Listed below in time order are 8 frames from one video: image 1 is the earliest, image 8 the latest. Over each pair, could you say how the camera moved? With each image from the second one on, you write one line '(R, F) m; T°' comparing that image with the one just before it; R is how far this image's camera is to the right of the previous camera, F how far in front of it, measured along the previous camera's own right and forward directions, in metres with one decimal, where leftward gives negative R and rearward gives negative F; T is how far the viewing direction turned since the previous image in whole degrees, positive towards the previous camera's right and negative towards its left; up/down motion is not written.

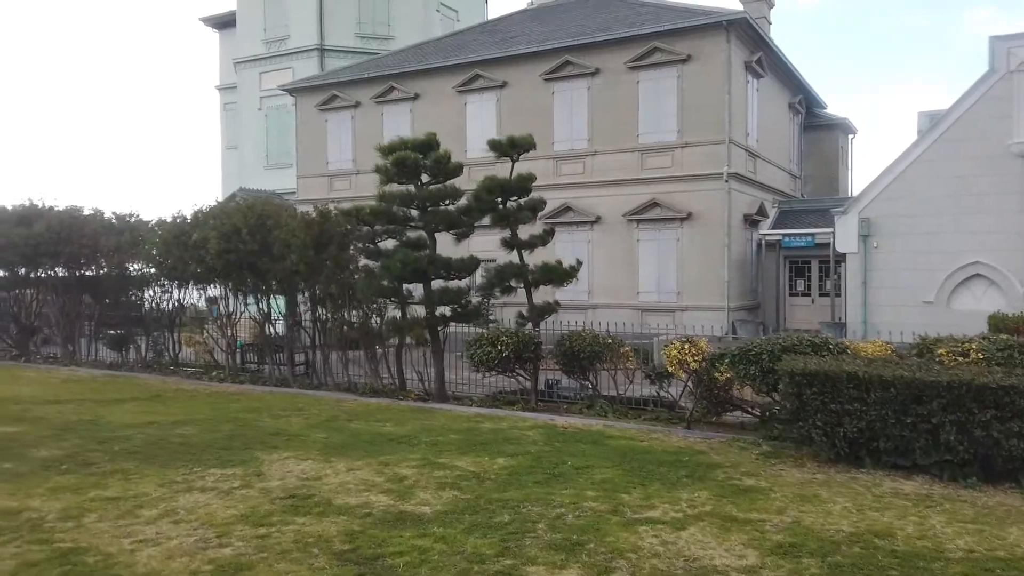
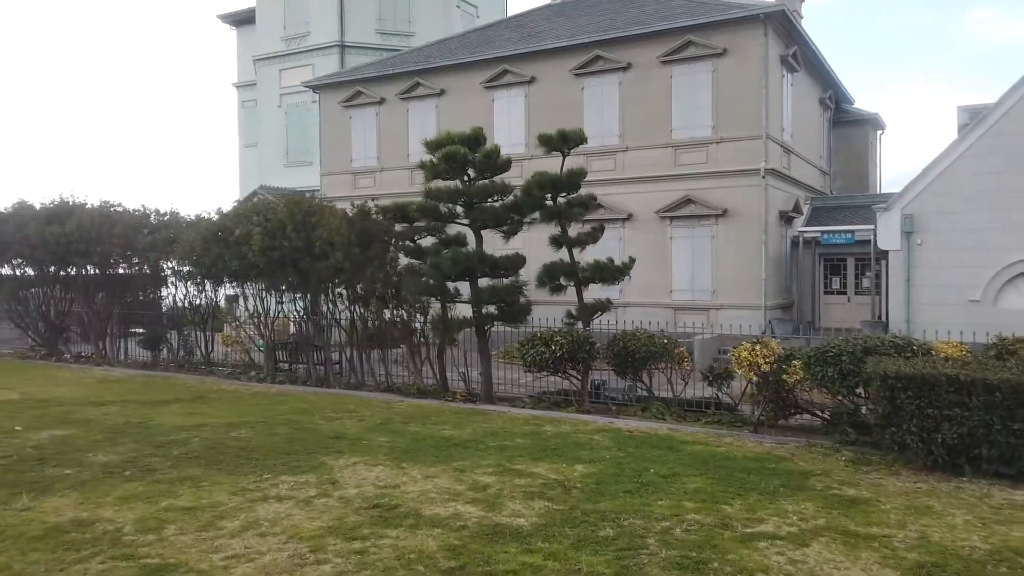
(-0.6, +0.3) m; -1°
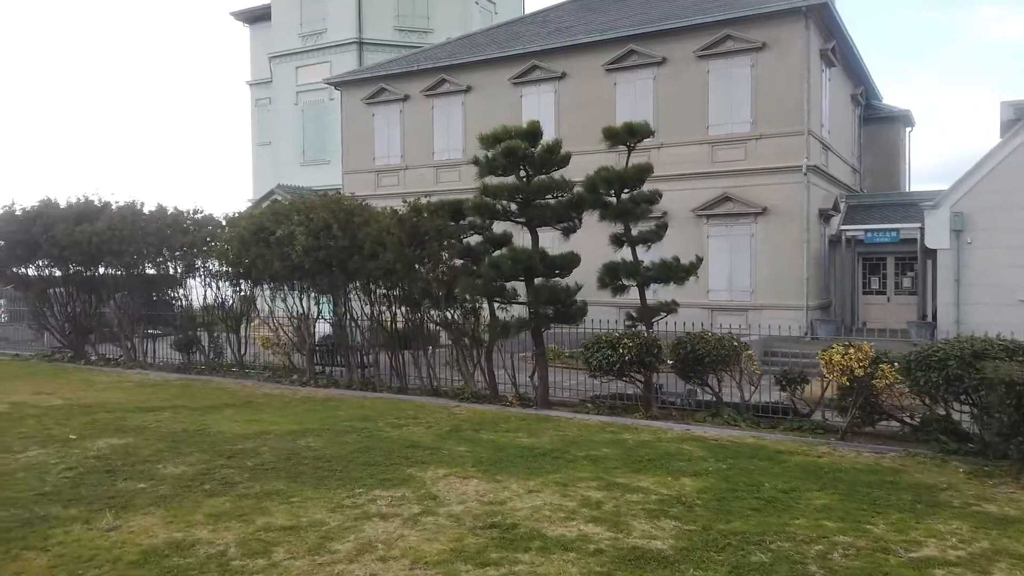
(-0.8, +0.4) m; 0°
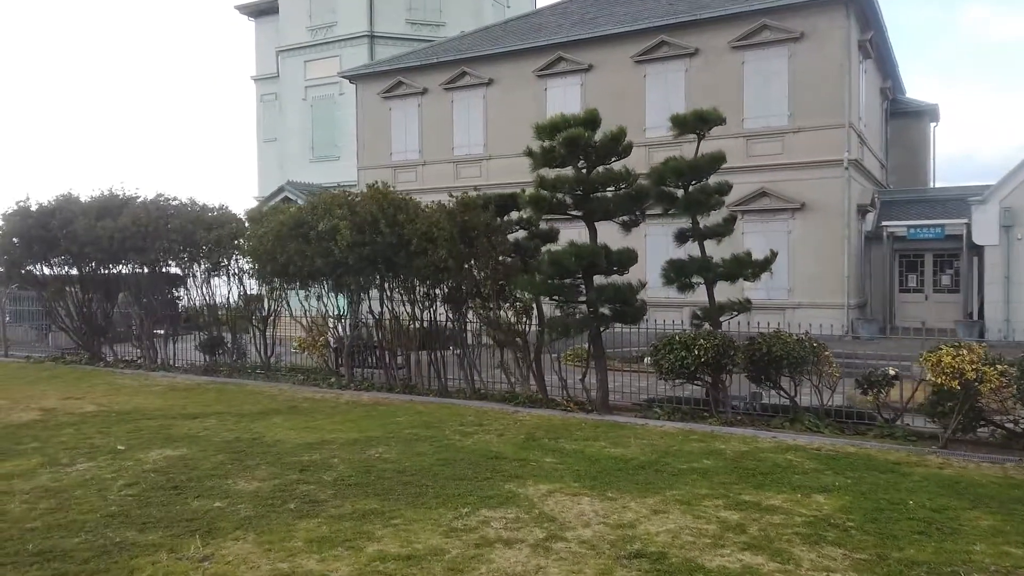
(-0.9, +0.6) m; 0°
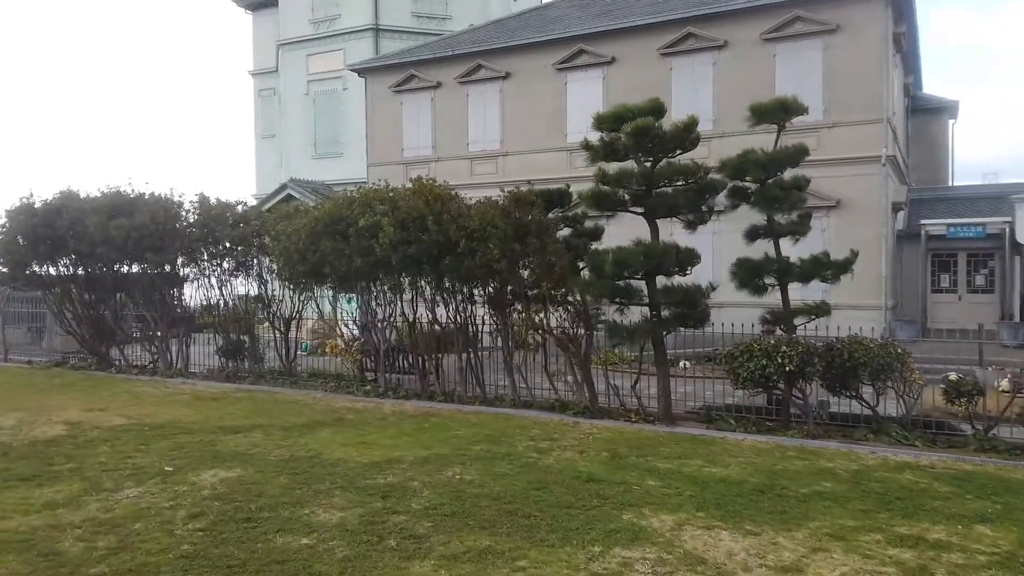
(-0.9, +0.7) m; +1°
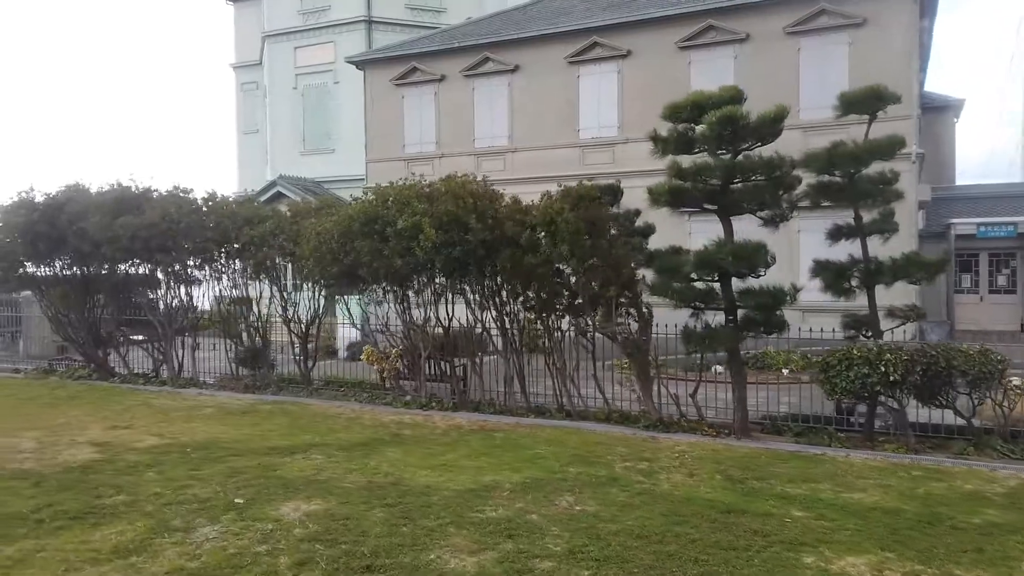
(-1.2, +0.8) m; +2°
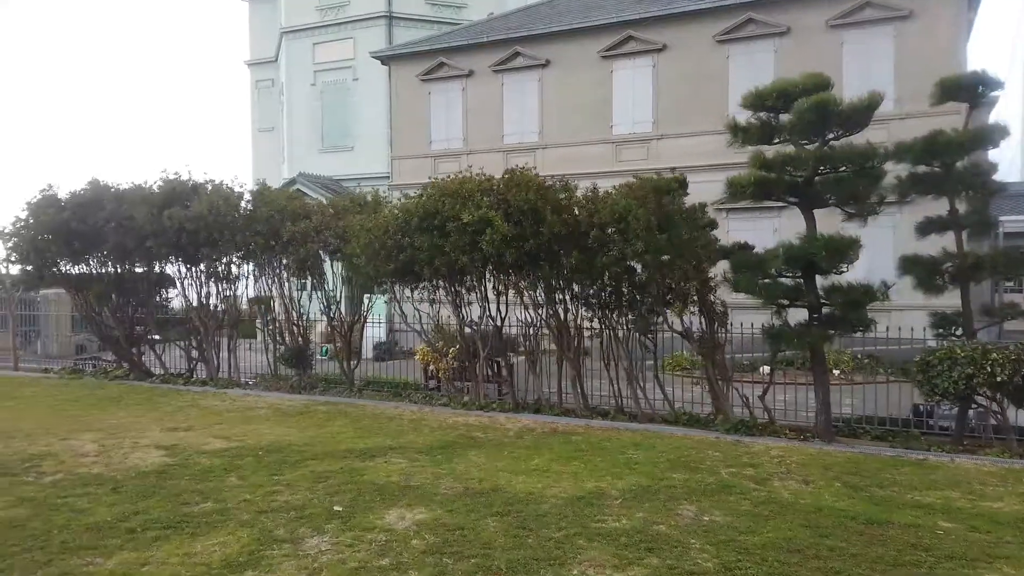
(-0.9, +0.4) m; 0°
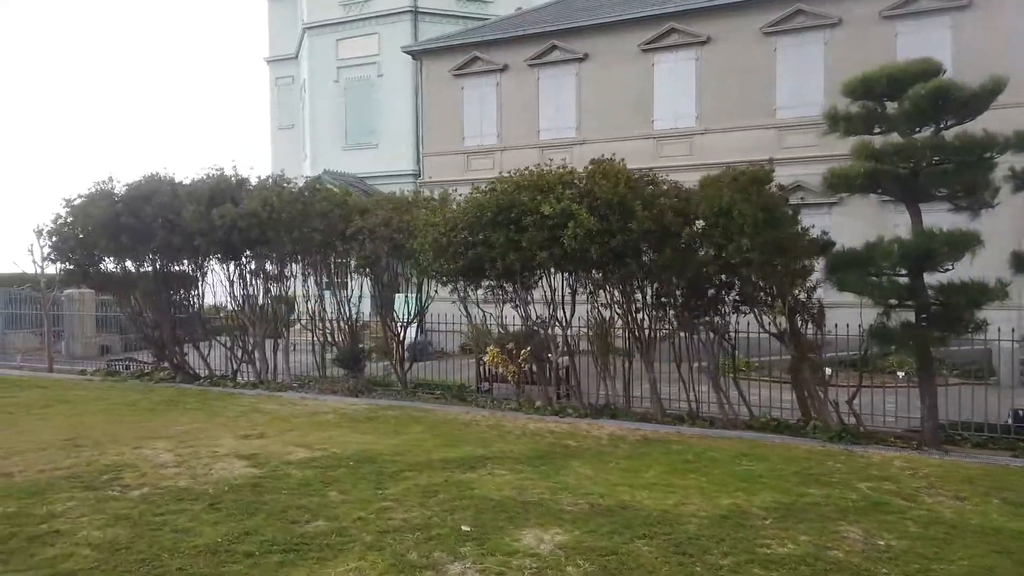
(-0.9, +0.5) m; 0°
